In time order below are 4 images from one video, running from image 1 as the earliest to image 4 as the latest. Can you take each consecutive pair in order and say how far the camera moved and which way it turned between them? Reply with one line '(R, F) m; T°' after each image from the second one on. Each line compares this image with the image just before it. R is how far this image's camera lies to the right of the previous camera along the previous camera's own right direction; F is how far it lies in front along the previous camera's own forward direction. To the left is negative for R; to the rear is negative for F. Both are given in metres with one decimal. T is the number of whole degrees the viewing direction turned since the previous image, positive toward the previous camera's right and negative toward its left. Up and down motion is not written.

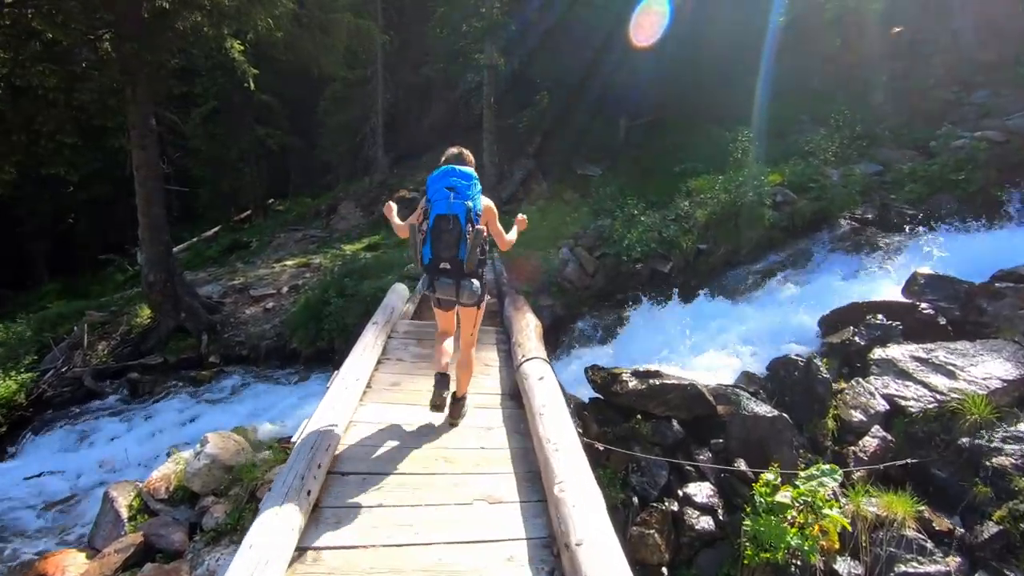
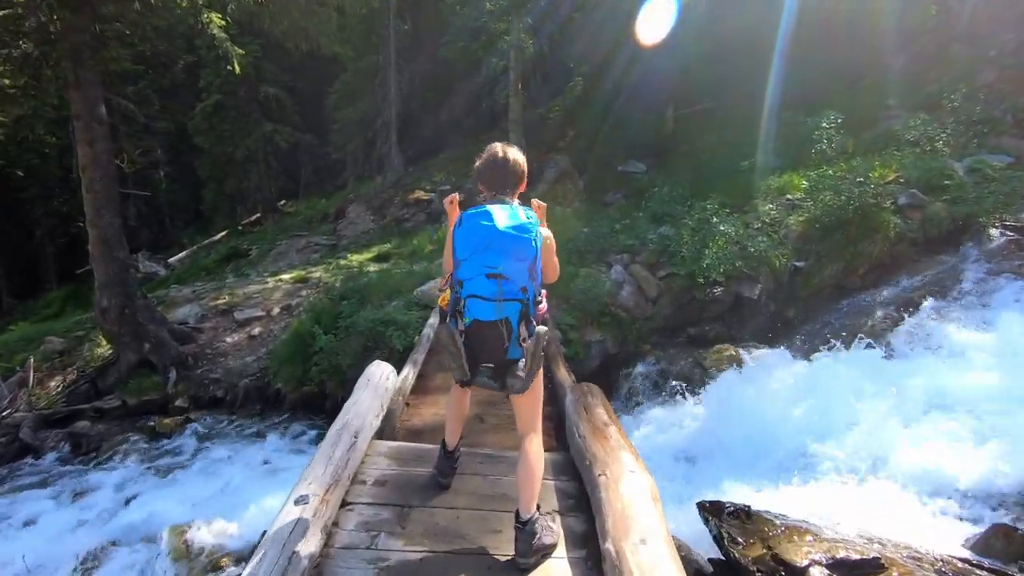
(-0.2, +2.3) m; -2°
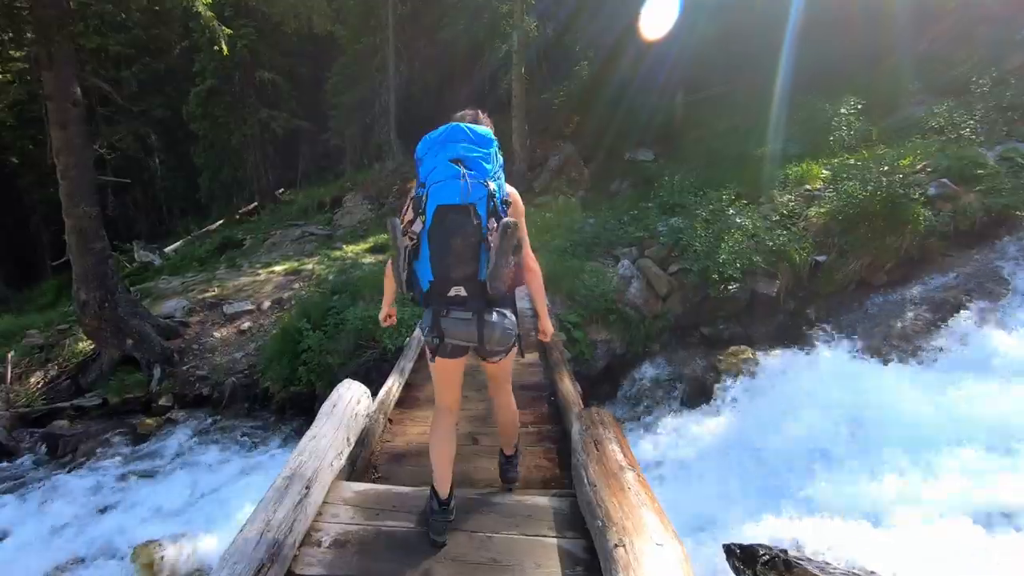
(0.0, +0.5) m; 0°
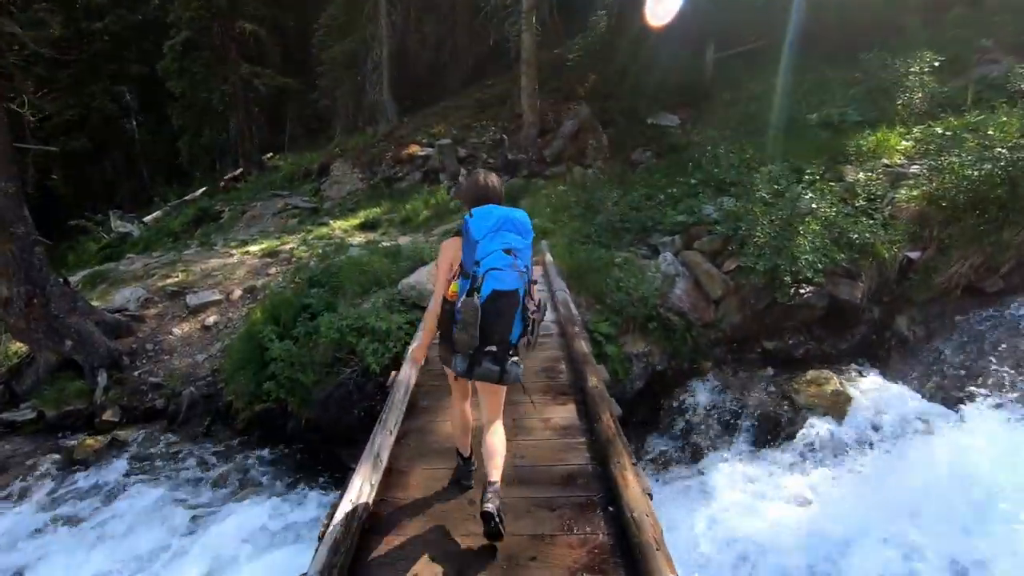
(-0.2, +1.5) m; 0°
